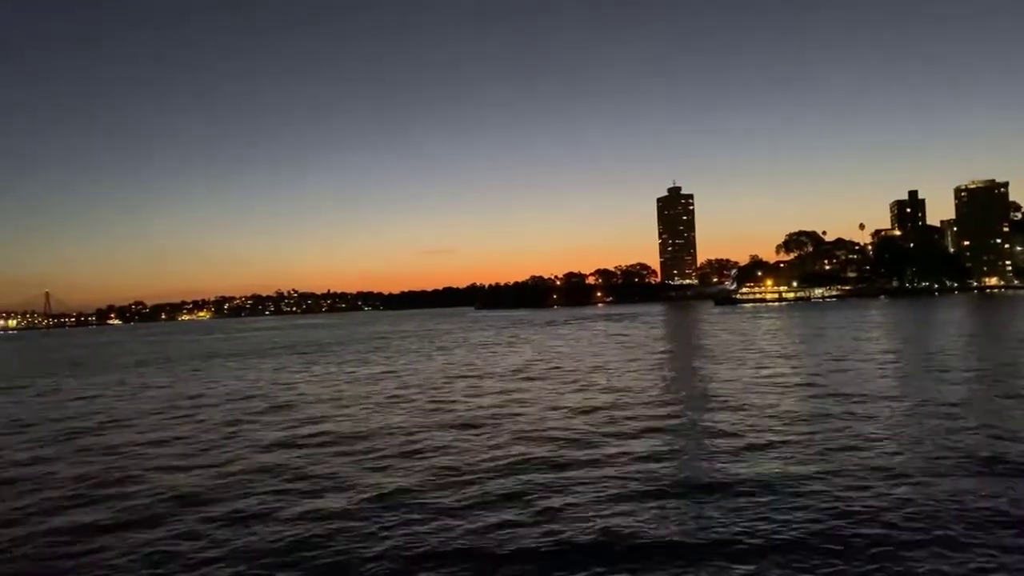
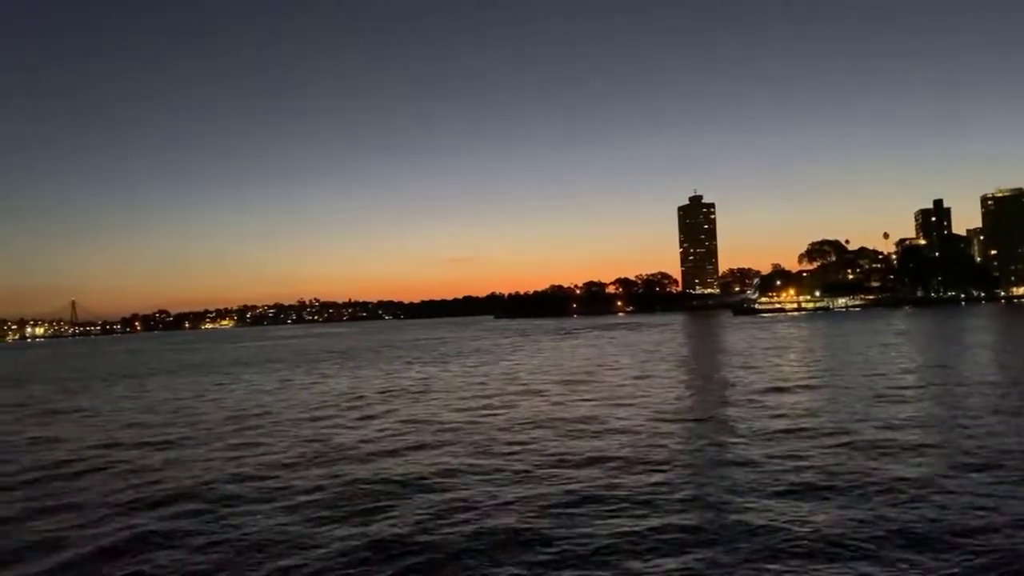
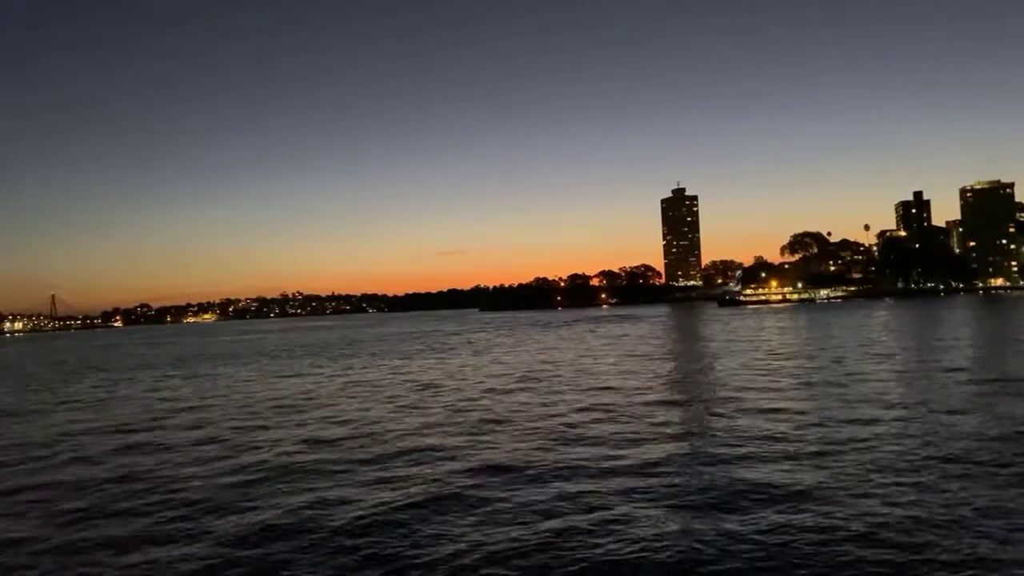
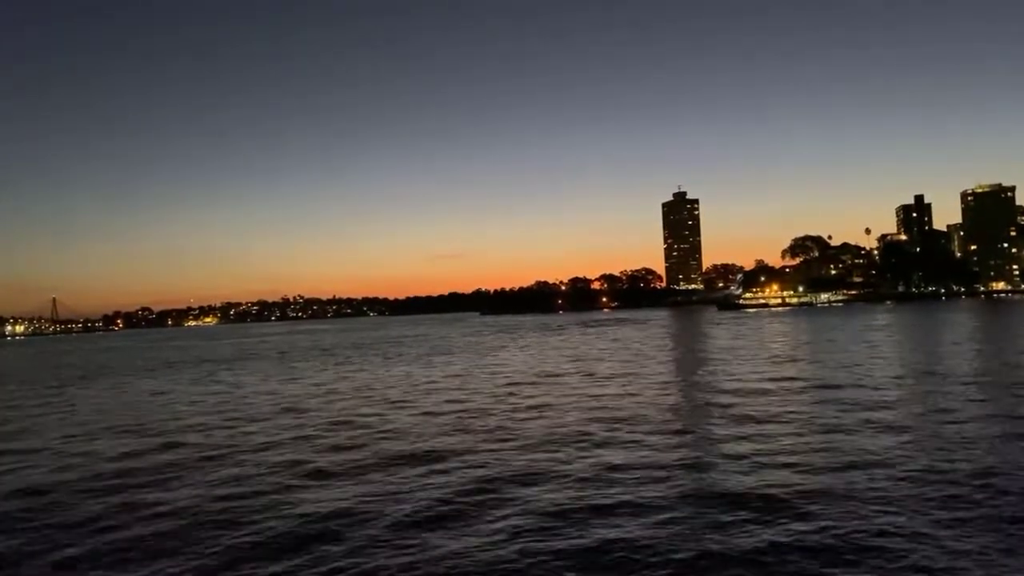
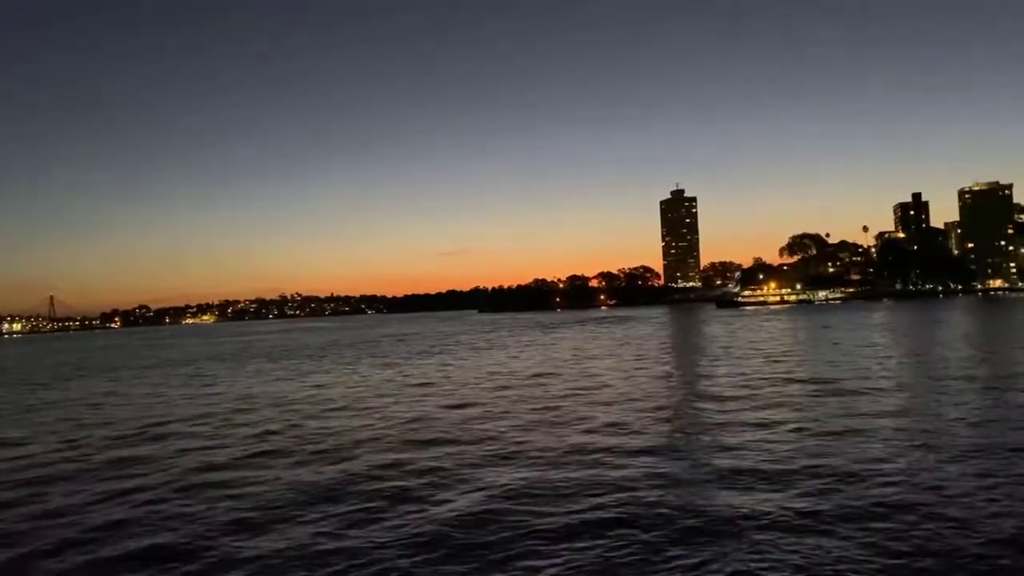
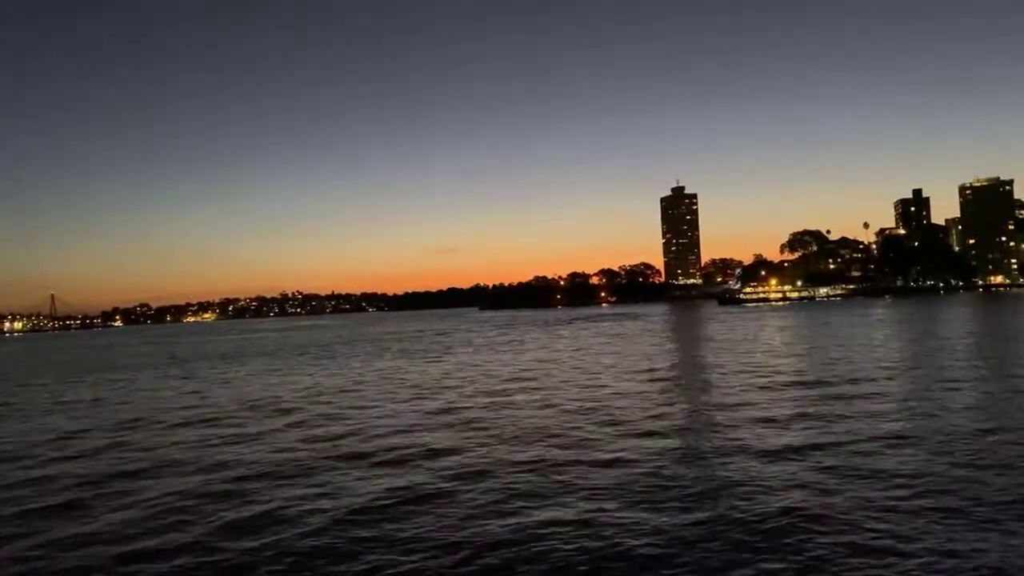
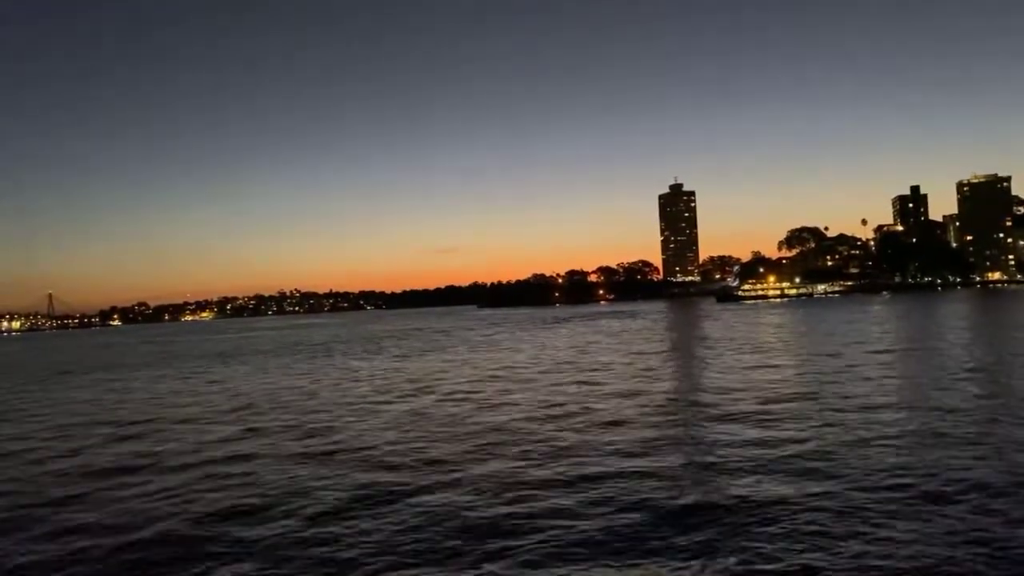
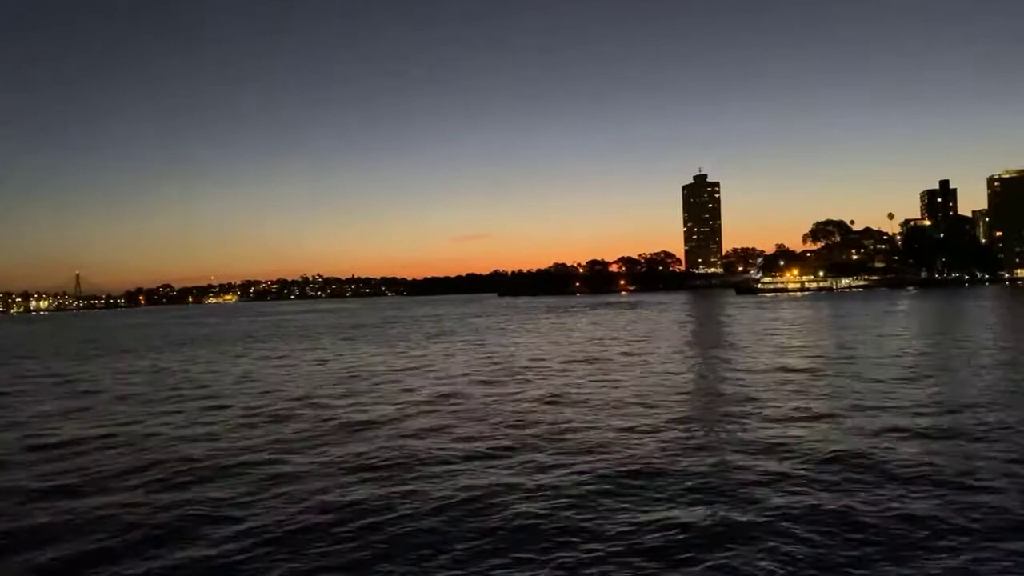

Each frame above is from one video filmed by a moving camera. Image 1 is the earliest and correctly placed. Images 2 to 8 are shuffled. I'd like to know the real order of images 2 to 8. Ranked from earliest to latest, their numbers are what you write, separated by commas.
7, 6, 3, 5, 4, 2, 8
